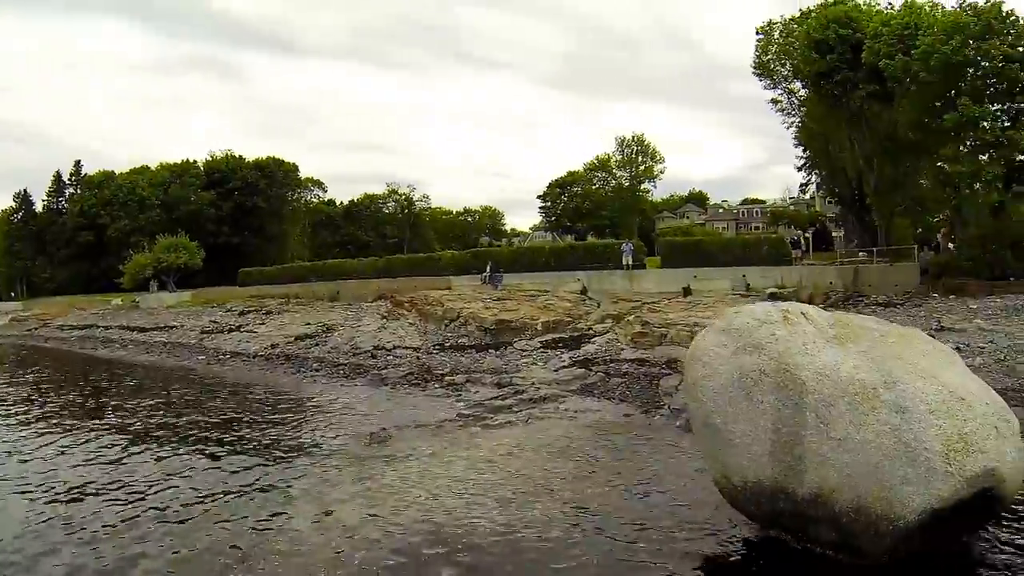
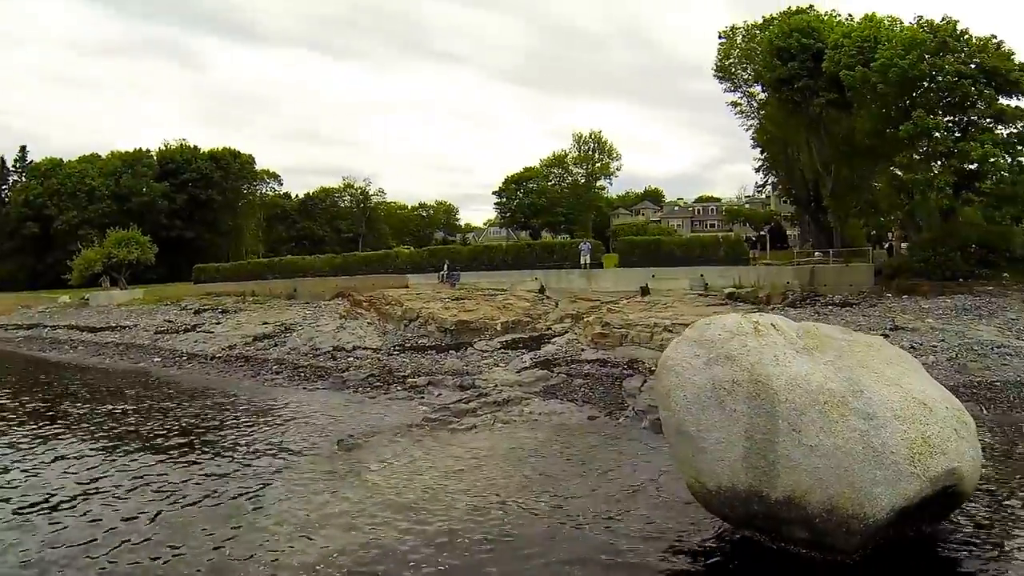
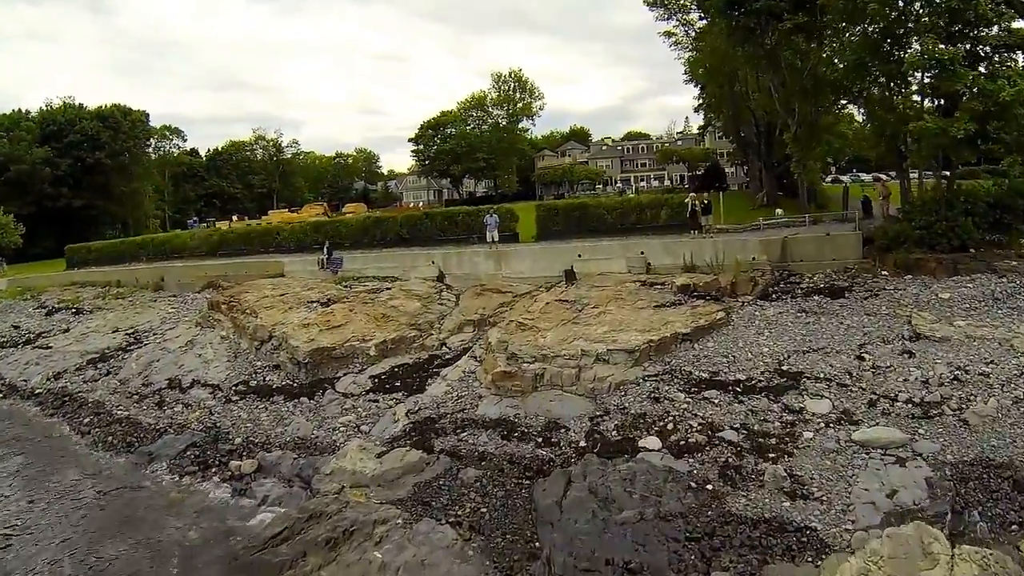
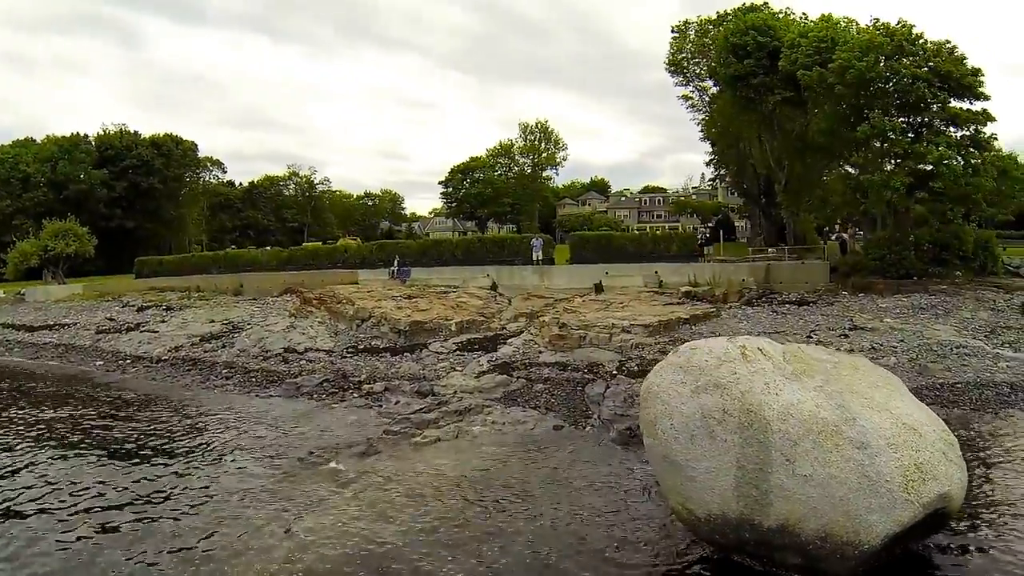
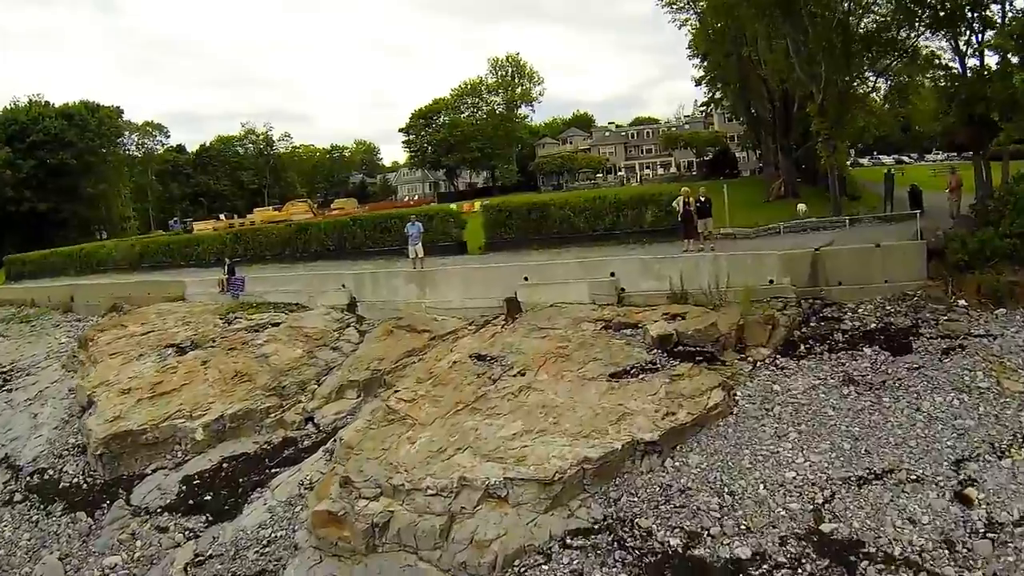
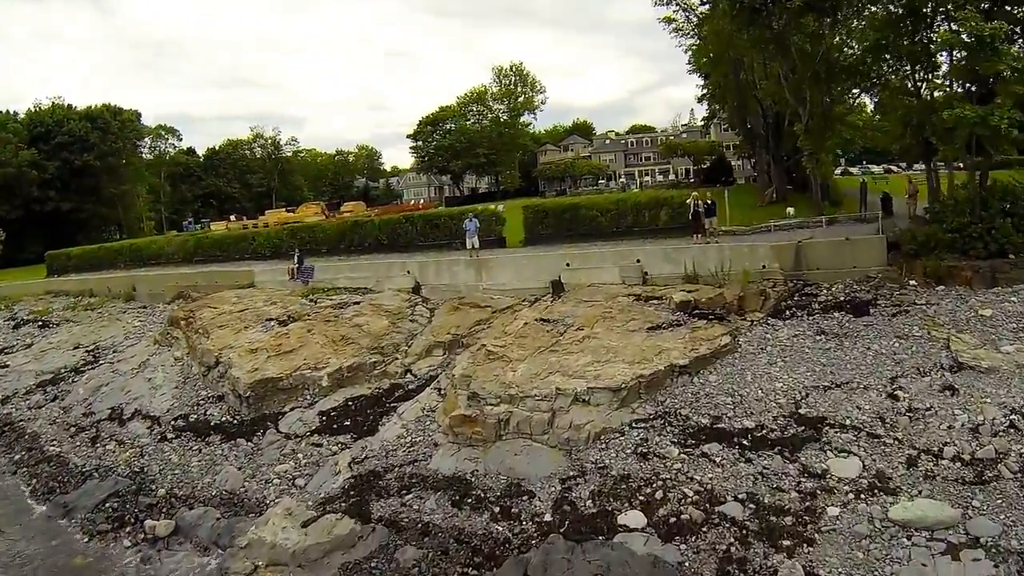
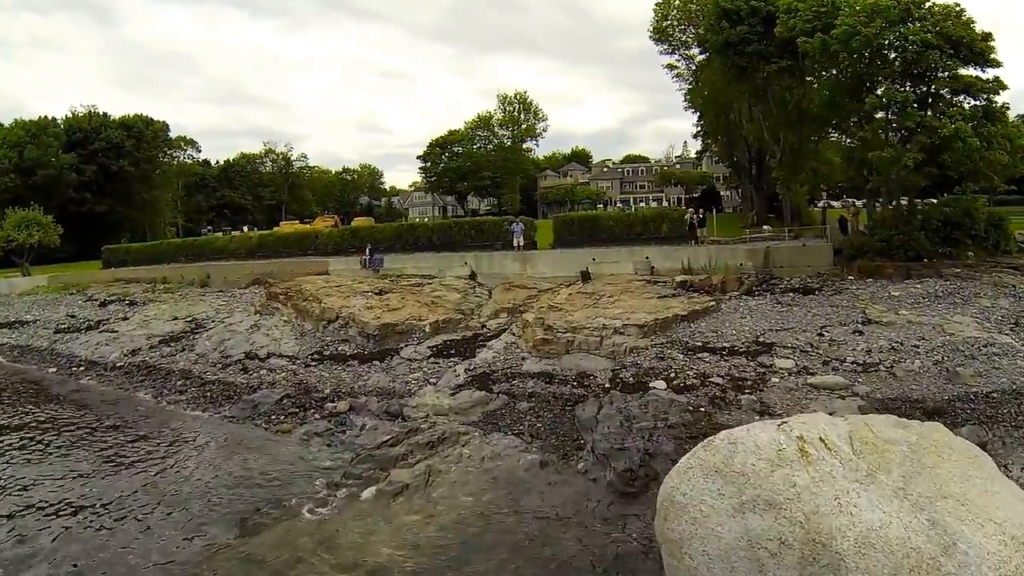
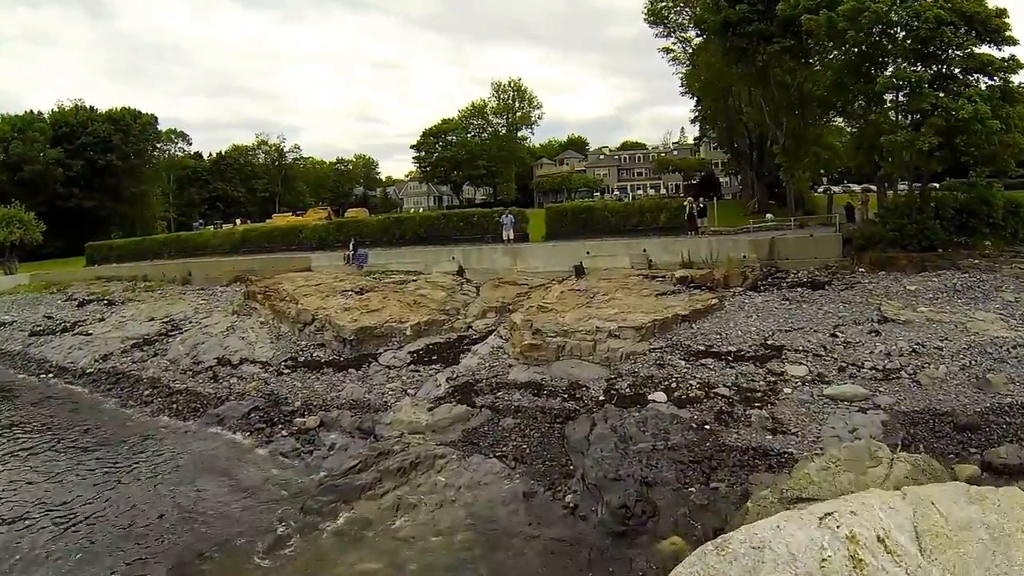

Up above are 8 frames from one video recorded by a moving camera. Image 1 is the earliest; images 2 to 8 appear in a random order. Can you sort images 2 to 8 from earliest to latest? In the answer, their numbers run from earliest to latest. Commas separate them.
2, 4, 7, 8, 3, 6, 5
